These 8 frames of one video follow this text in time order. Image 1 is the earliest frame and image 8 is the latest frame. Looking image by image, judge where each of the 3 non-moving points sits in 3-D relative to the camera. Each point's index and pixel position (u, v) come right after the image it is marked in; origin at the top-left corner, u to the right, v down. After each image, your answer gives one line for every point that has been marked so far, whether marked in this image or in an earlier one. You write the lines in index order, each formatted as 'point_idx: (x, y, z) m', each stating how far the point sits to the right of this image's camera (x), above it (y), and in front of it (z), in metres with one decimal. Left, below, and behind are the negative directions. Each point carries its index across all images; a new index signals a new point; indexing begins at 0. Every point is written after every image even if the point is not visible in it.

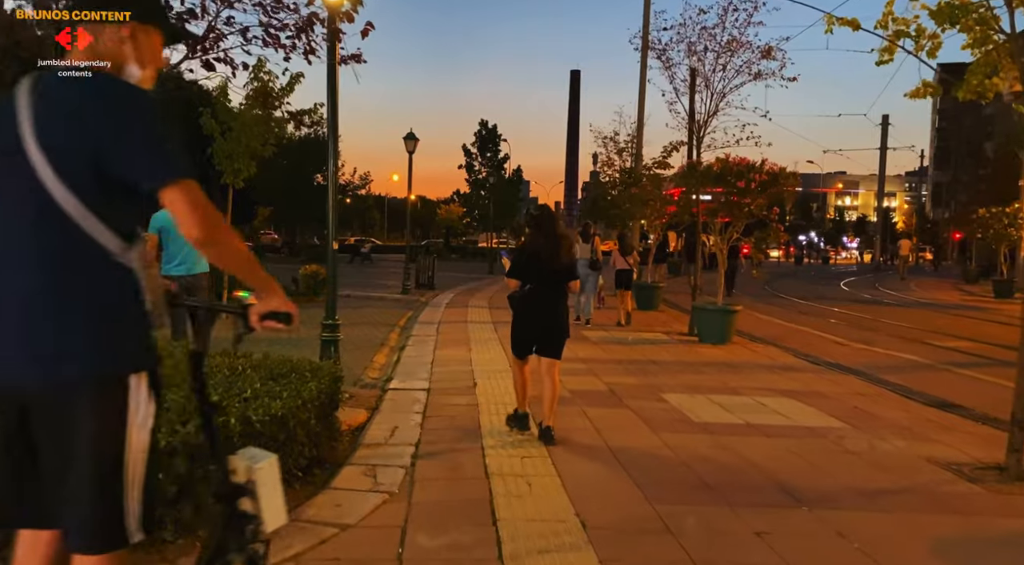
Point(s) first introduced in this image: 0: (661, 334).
0: (+2.5, -0.9, +14.0) m
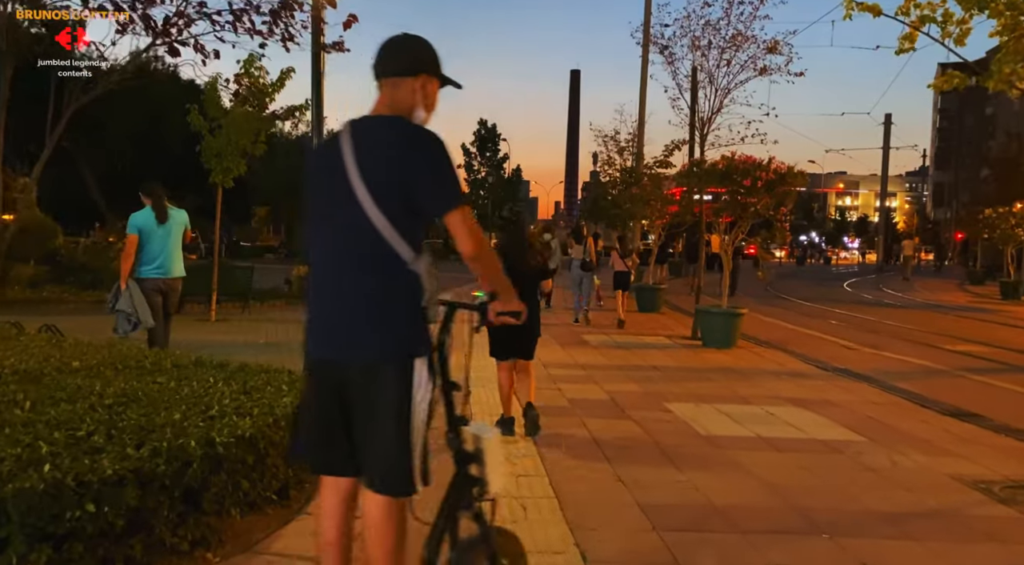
0: (+2.5, -0.9, +13.6) m
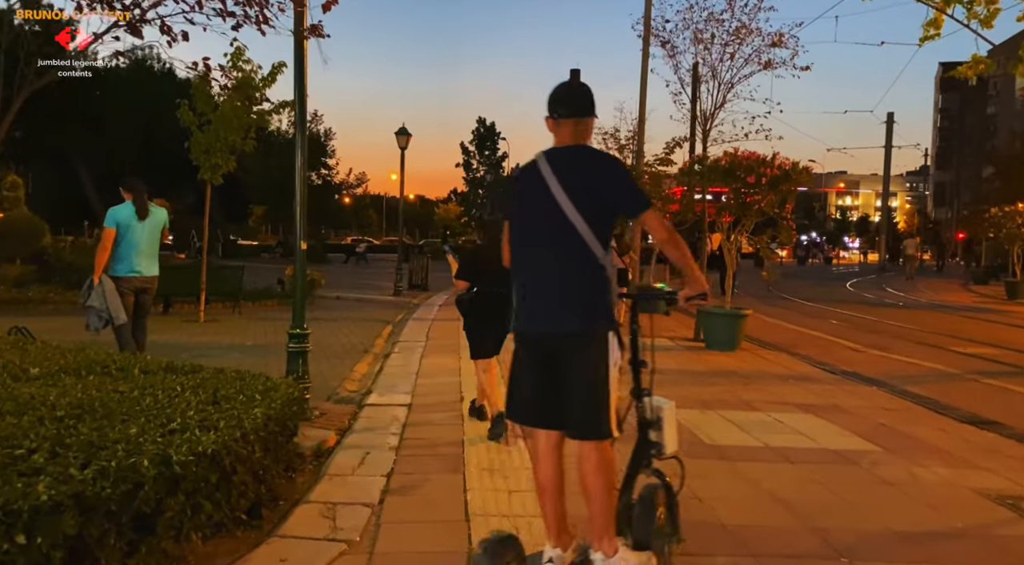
0: (+2.4, -0.9, +13.2) m
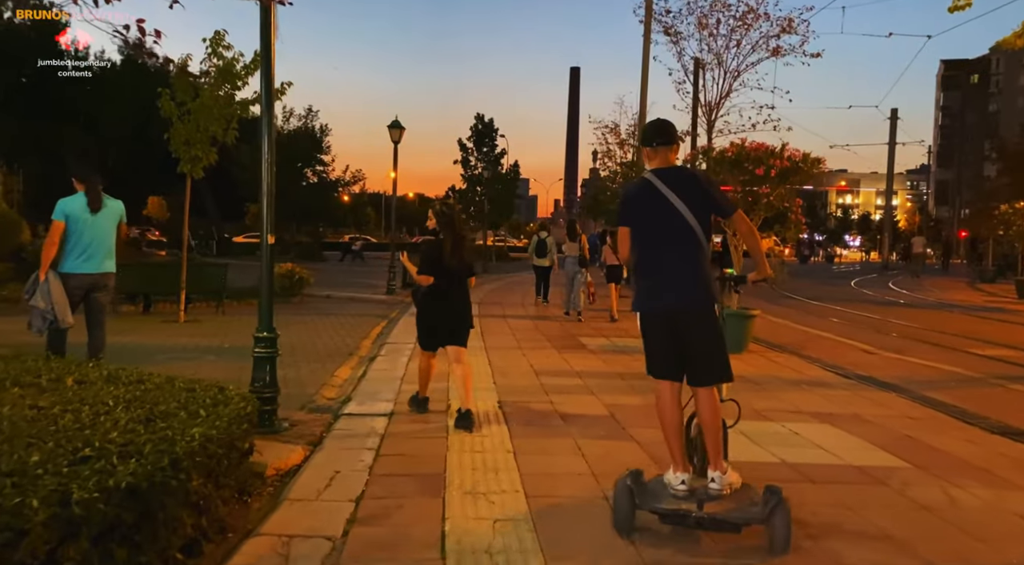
0: (+2.4, -0.9, +12.5) m
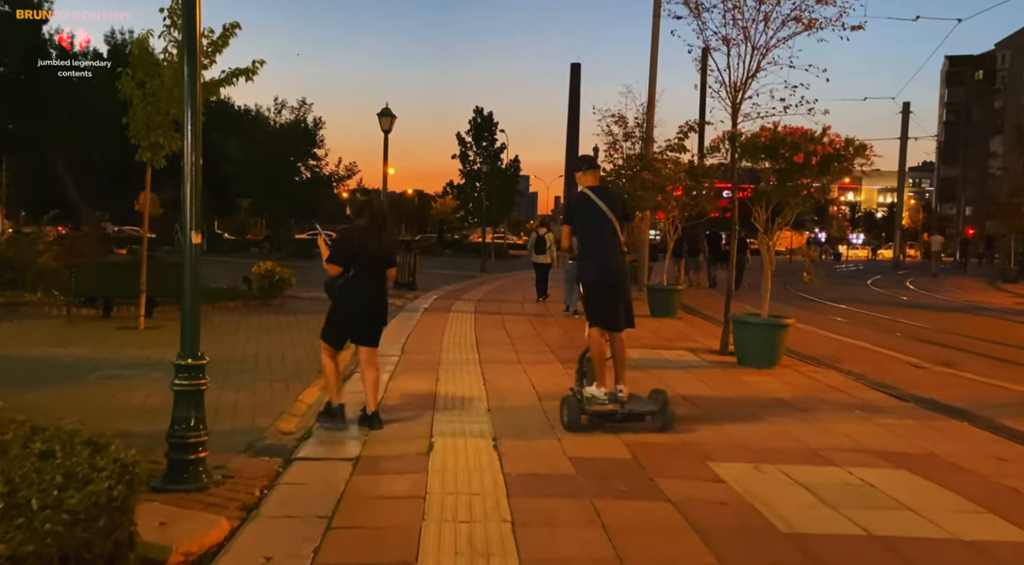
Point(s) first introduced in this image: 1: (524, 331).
0: (+2.3, -1.0, +11.1) m
1: (+0.2, -0.8, +13.5) m
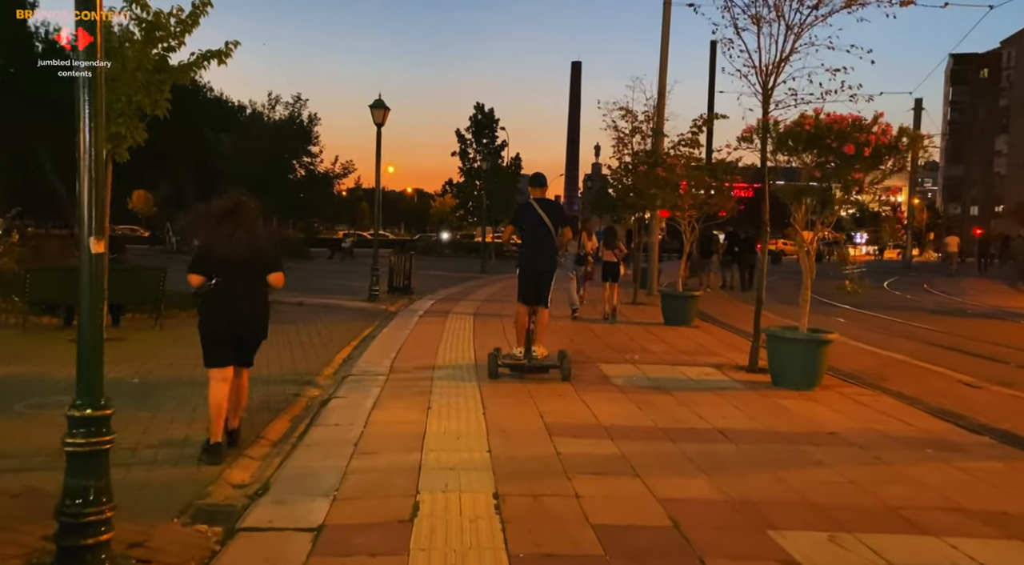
0: (+2.4, -1.1, +9.8) m
1: (+0.2, -0.9, +12.2) m
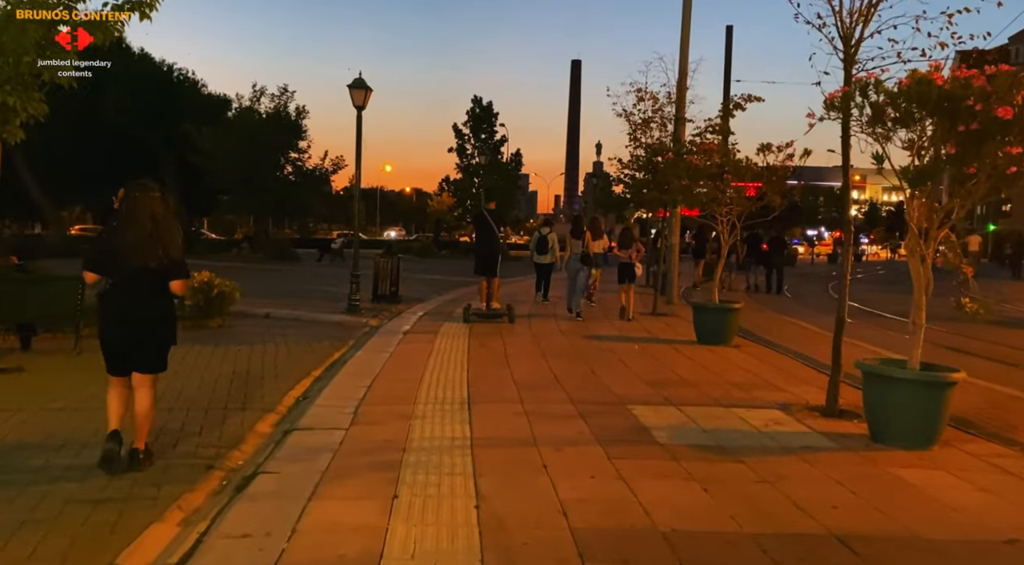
0: (+2.4, -1.2, +7.4) m
1: (+0.3, -1.0, +9.8) m
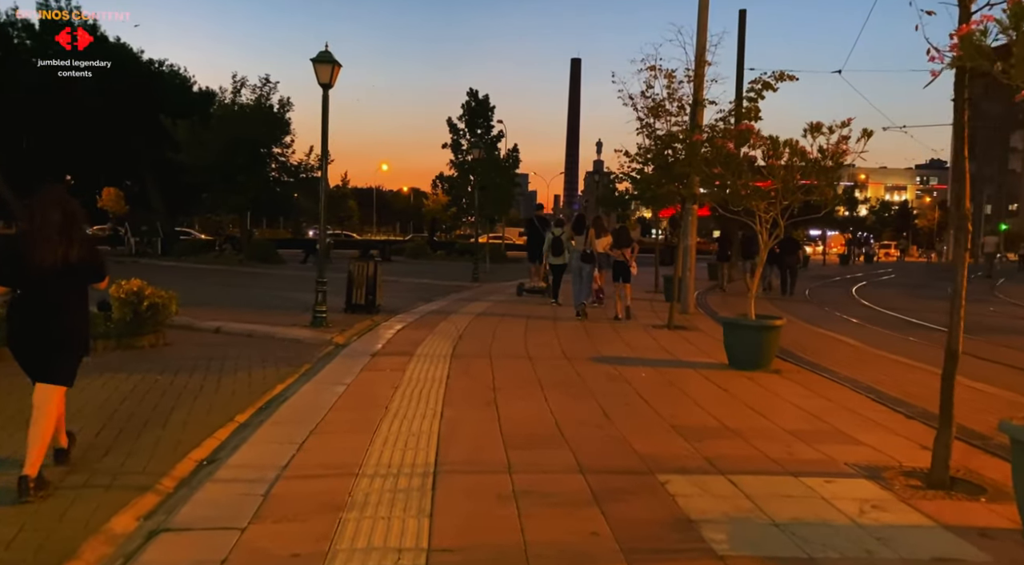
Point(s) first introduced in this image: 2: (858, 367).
0: (+2.3, -1.3, +5.2) m
1: (+0.2, -1.1, +7.6) m
2: (+4.2, -1.0, +10.1) m
